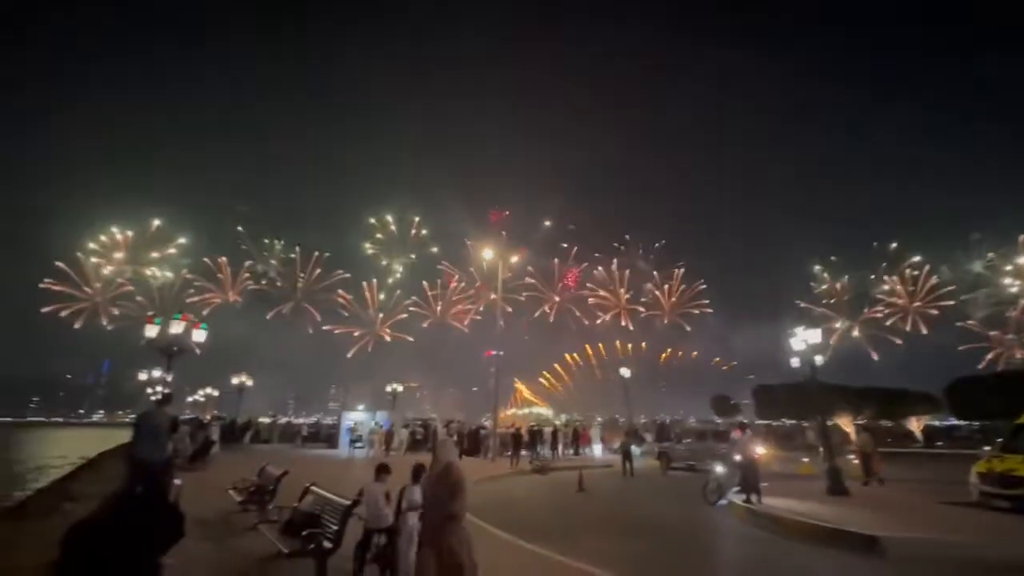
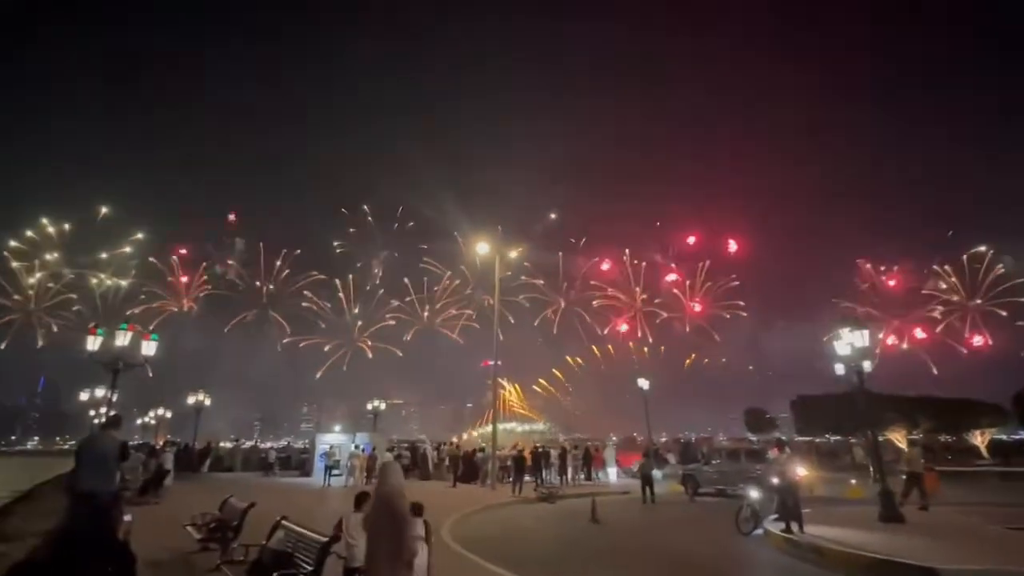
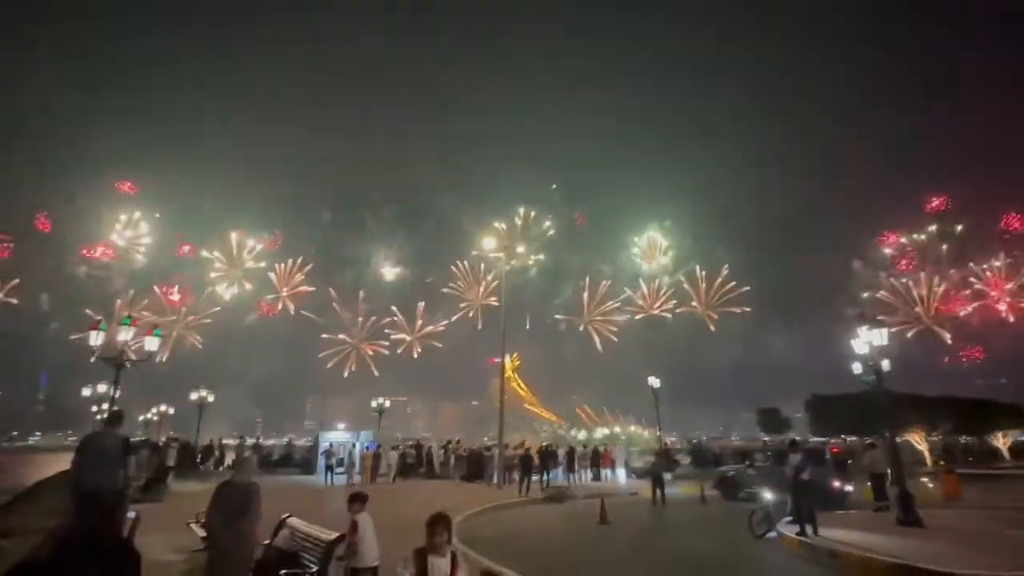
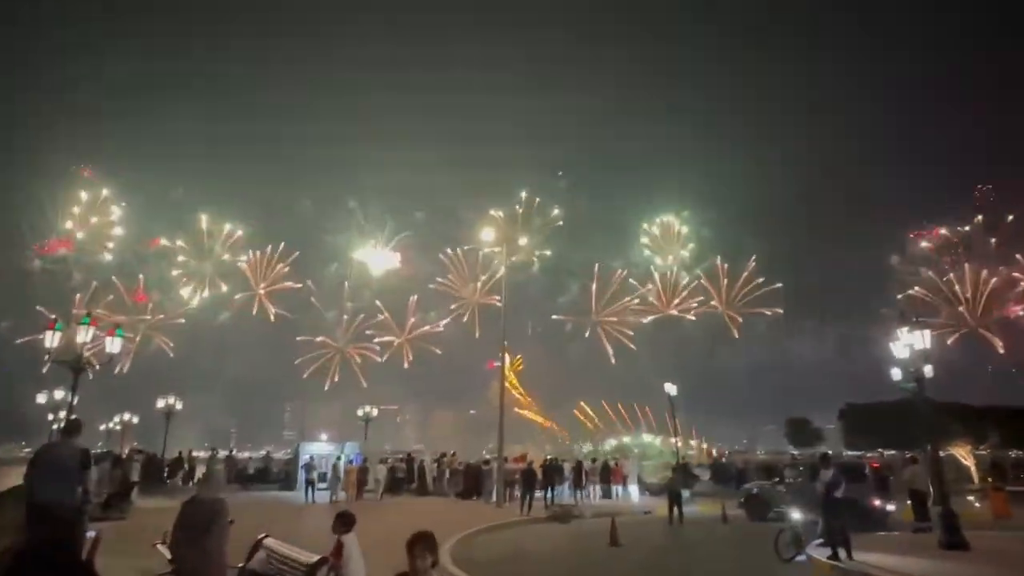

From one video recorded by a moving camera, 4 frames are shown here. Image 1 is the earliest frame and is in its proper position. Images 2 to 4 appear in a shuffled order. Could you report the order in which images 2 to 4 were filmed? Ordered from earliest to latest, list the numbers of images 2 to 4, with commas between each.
2, 3, 4
